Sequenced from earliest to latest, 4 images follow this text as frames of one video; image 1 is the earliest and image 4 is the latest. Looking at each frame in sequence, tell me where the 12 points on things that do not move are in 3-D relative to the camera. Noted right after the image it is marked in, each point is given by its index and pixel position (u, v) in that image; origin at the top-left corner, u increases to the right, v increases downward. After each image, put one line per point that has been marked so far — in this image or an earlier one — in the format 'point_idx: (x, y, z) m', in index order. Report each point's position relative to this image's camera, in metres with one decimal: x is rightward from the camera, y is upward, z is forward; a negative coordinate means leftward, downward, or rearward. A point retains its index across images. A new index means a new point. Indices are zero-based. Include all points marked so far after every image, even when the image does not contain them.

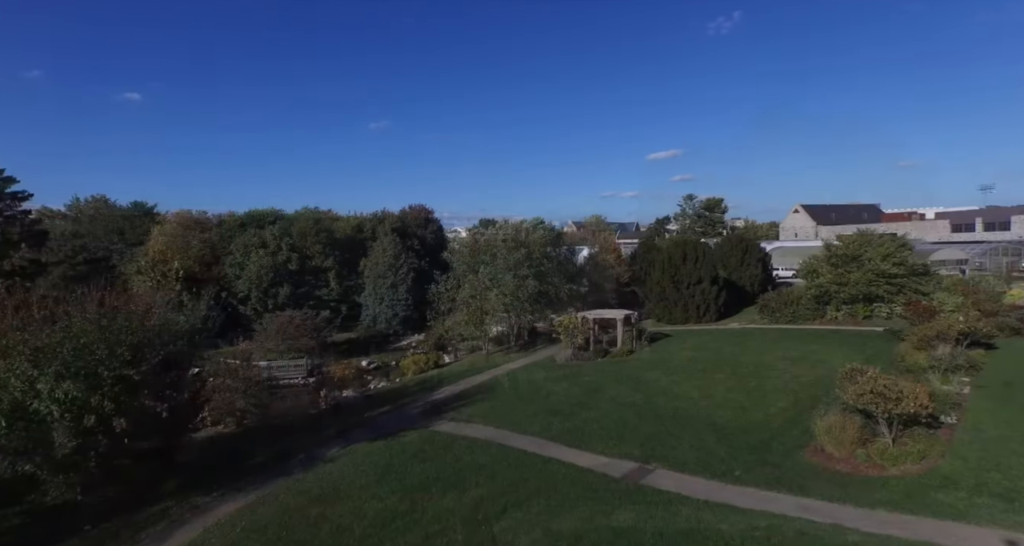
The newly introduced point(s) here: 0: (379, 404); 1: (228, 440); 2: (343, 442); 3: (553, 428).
0: (-4.6, -4.5, +18.5) m
1: (-8.2, -4.9, +15.4) m
2: (-4.5, -4.5, +14.3) m
3: (+1.1, -4.0, +13.9) m
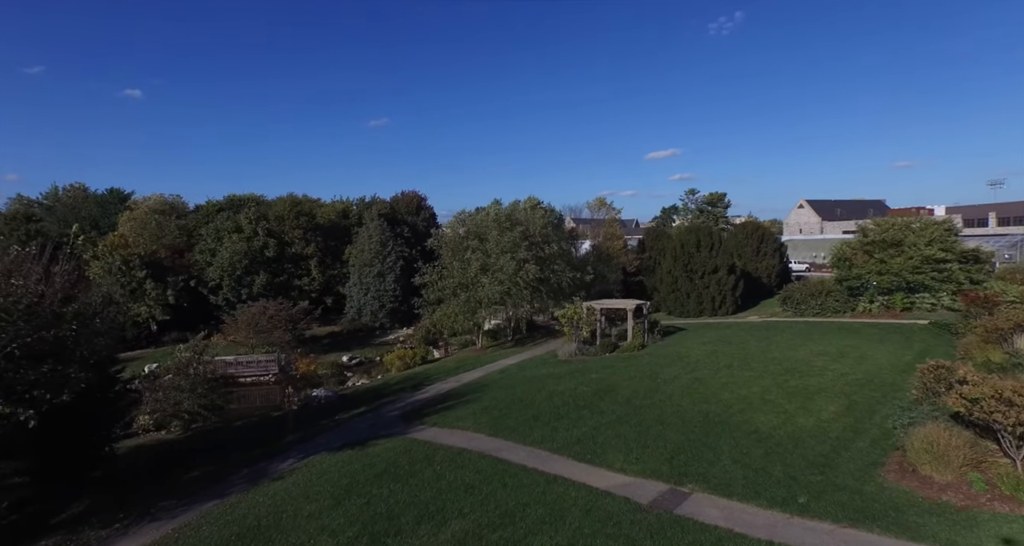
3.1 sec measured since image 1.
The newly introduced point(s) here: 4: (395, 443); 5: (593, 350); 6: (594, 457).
0: (-4.7, -3.9, +15.9) m
1: (-8.3, -4.3, +12.8) m
2: (-4.6, -3.9, +11.7) m
3: (+1.0, -3.4, +11.3) m
4: (-2.5, -3.7, +11.6) m
5: (+2.9, -2.8, +19.5) m
6: (+1.6, -3.5, +10.2) m
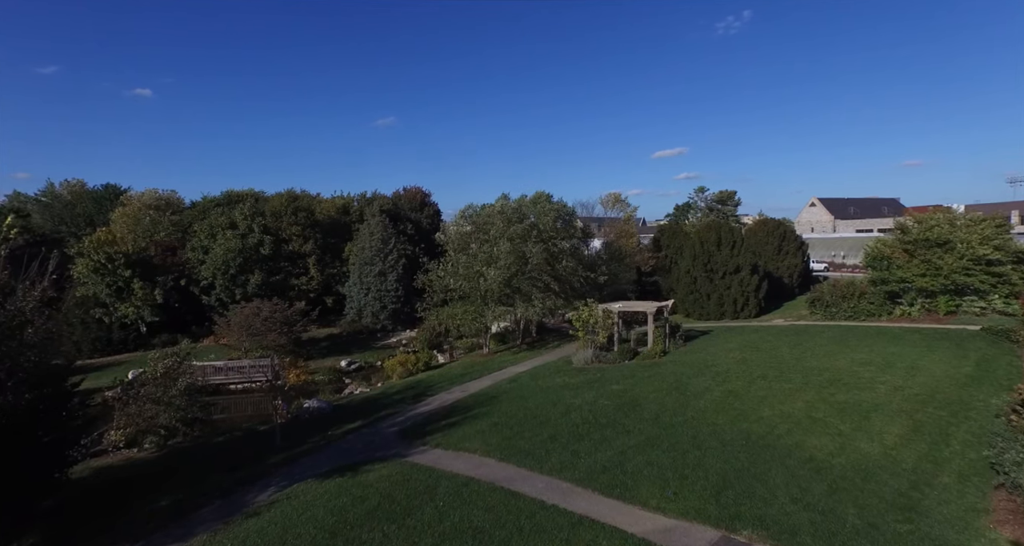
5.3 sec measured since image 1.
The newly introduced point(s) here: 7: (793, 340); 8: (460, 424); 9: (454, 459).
0: (-4.4, -3.9, +14.5) m
1: (-8.0, -4.3, +11.4) m
2: (-4.4, -3.9, +10.2) m
3: (+1.2, -3.5, +9.8) m
4: (-2.2, -3.7, +10.0) m
5: (+3.2, -2.8, +17.9) m
6: (+1.8, -3.5, +8.7) m
7: (+10.1, -2.4, +19.4) m
8: (-1.2, -3.5, +12.6) m
9: (-1.1, -3.6, +10.5) m
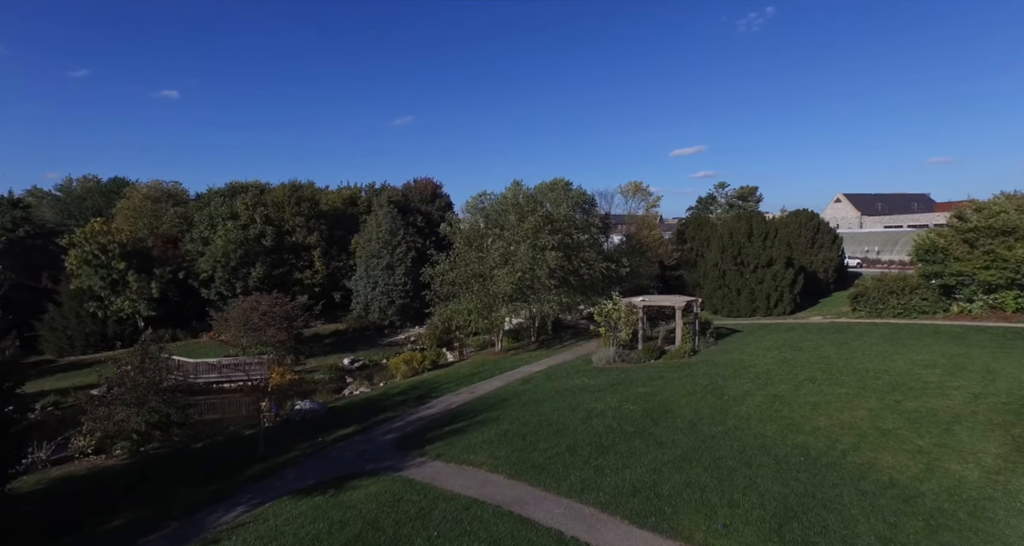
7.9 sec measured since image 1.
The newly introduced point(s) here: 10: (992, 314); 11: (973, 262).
0: (-4.1, -3.6, +13.0) m
1: (-7.8, -4.0, +10.0) m
2: (-4.2, -3.6, +8.8) m
3: (+1.4, -3.2, +8.2) m
4: (-2.0, -3.4, +8.5) m
5: (+3.7, -2.5, +16.2) m
6: (+2.0, -3.2, +7.0) m
7: (+10.6, -2.1, +17.4) m
8: (-1.0, -3.2, +11.0) m
9: (-0.9, -3.3, +8.9) m
10: (+16.0, -1.3, +18.0) m
11: (+15.5, +0.4, +18.1) m
